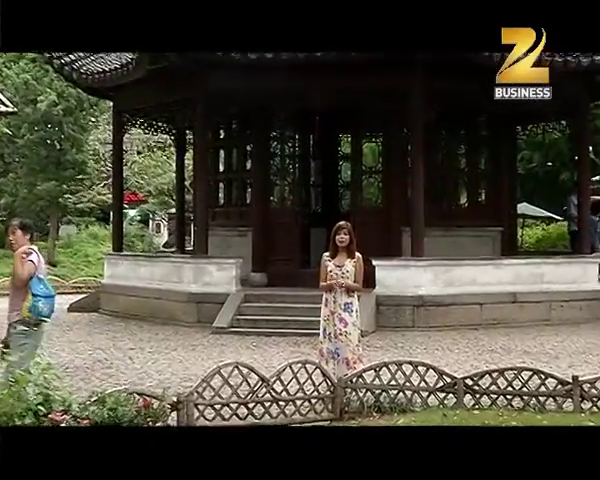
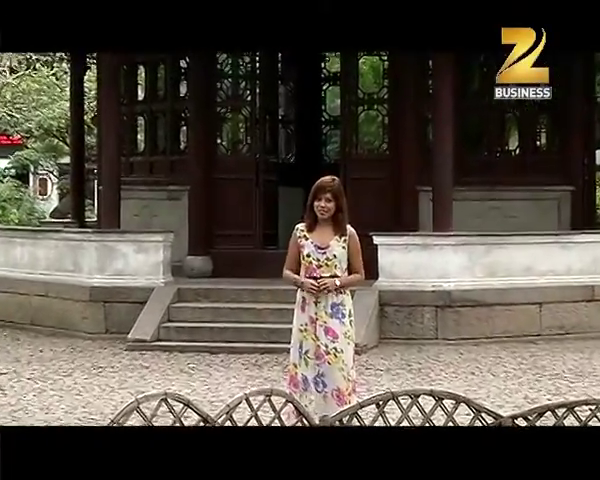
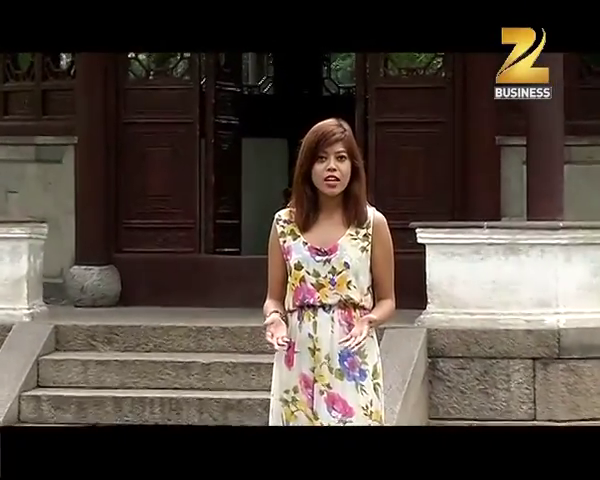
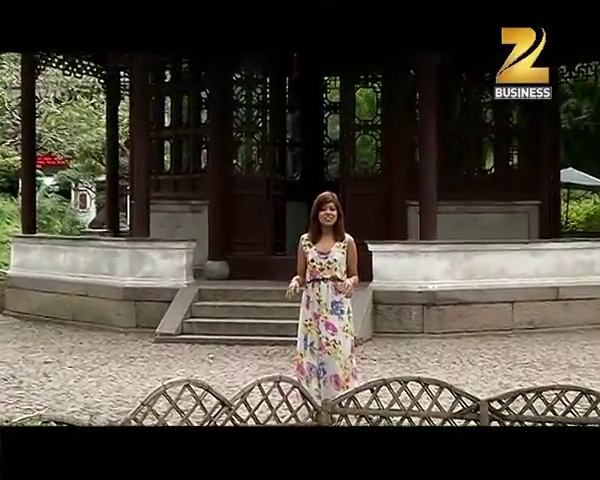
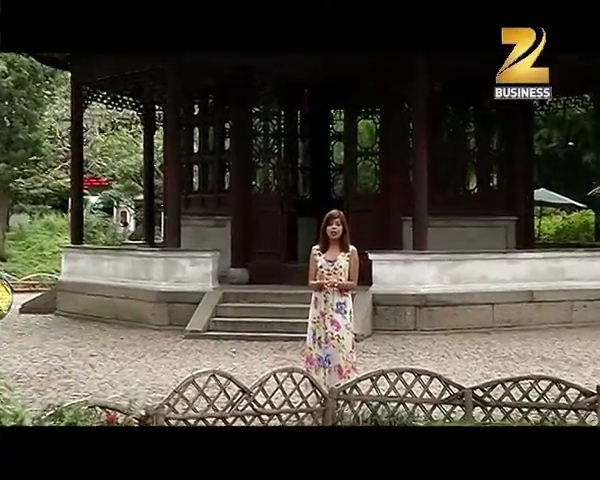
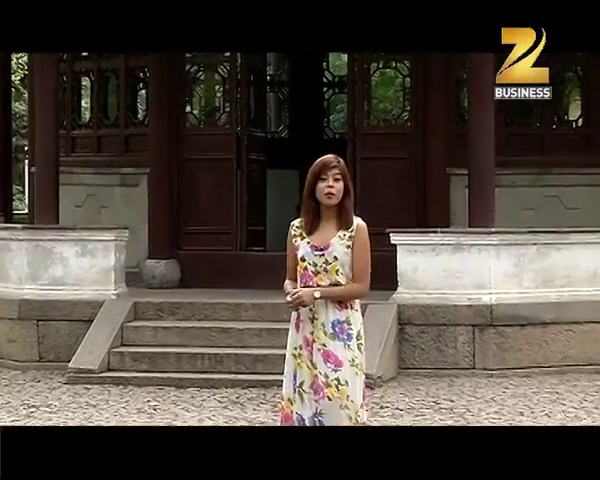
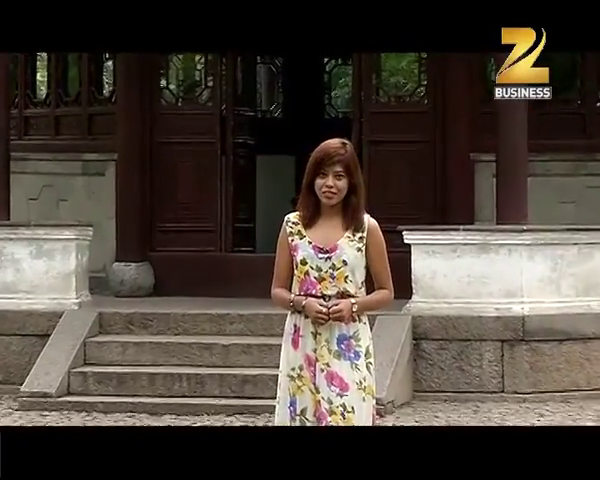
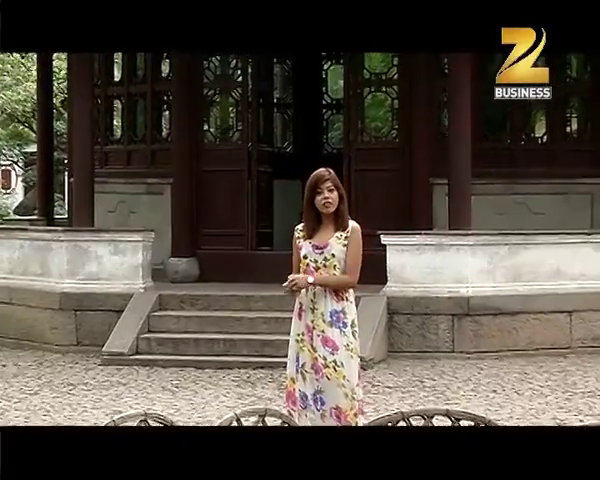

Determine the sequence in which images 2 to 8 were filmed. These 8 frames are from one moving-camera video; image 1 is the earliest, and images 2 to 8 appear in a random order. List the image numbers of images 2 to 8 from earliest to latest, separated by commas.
5, 4, 2, 8, 6, 7, 3
